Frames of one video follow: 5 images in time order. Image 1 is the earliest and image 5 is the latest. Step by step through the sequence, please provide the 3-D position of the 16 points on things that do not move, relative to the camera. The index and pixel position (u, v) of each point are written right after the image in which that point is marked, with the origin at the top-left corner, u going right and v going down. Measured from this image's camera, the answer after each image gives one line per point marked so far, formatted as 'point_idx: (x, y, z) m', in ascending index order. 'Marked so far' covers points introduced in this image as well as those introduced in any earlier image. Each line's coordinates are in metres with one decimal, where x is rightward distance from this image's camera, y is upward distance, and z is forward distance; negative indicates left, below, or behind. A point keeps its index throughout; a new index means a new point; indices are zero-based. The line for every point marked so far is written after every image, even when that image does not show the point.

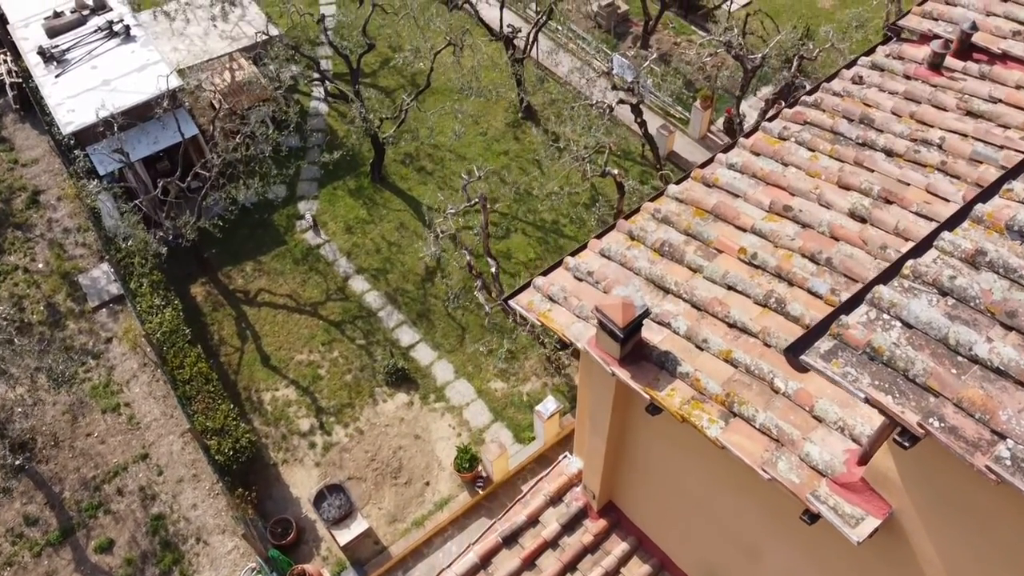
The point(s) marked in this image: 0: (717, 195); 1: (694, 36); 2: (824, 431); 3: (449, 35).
0: (+2.0, +0.9, +7.8) m
1: (+4.2, +5.9, +18.9) m
2: (+2.1, -1.0, +5.6) m
3: (-1.3, +5.2, +16.6) m
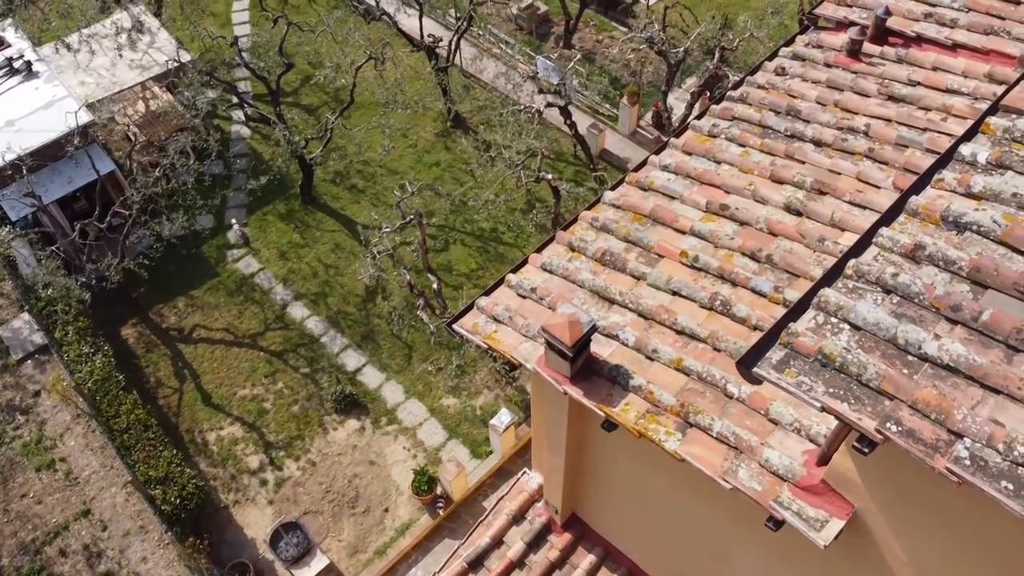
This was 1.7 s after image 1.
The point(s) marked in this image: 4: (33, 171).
0: (+1.4, +0.9, +7.8) m
1: (+2.4, +6.0, +19.0) m
2: (+1.8, -1.0, +5.5) m
3: (-2.9, +4.8, +16.3) m
4: (-8.2, +2.0, +13.9) m
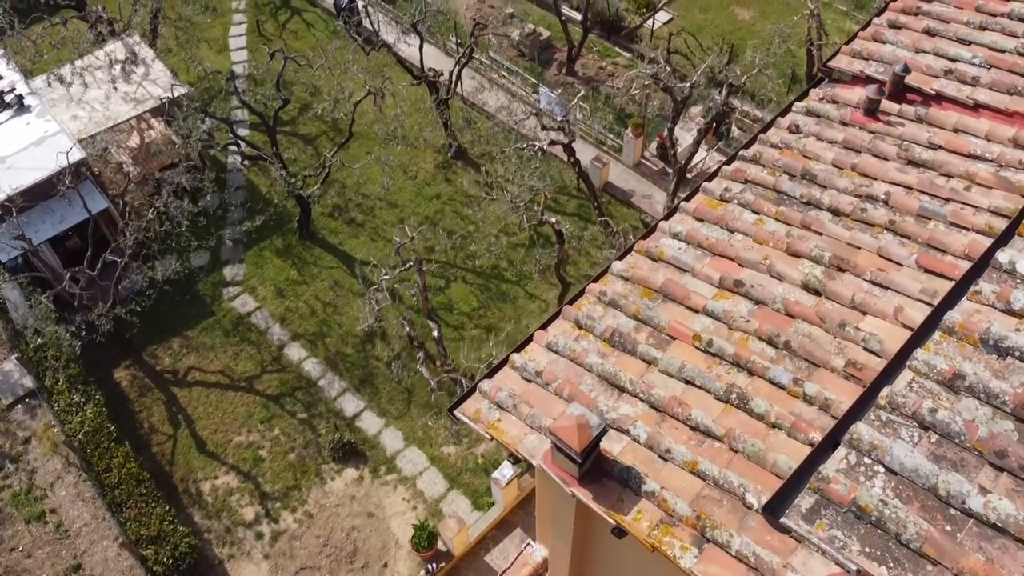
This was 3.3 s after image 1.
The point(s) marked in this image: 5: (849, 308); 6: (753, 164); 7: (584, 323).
0: (+1.4, +0.2, +7.4) m
1: (+2.5, +5.3, +18.7) m
2: (+1.9, -1.7, +5.2) m
3: (-2.8, +4.1, +16.0) m
4: (-8.2, +1.3, +13.5) m
5: (+2.8, -0.2, +6.7) m
6: (+2.5, +1.3, +8.3) m
7: (+0.6, -0.3, +7.2) m
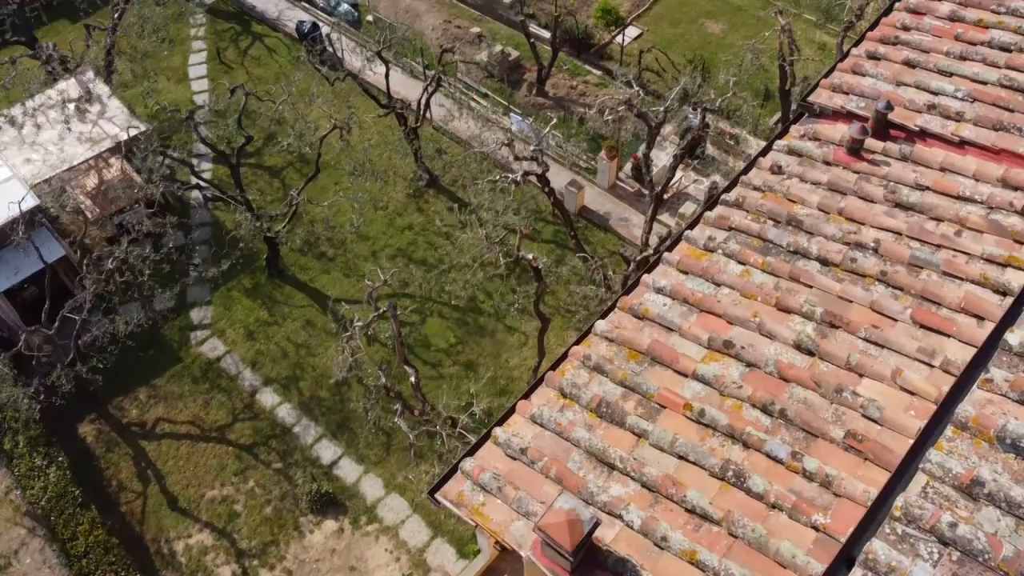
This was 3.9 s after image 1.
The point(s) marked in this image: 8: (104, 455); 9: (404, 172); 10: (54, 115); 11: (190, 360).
0: (+1.2, -0.4, +7.1) m
1: (+1.7, +4.8, +18.4) m
2: (+1.8, -2.2, +4.9) m
3: (-3.4, +3.4, +15.5) m
4: (-8.6, +0.4, +12.9) m
5: (+2.6, -0.7, +6.4) m
6: (+2.2, +0.8, +8.0) m
7: (+0.5, -0.9, +6.8) m
8: (-6.5, -2.7, +12.9) m
9: (-2.2, +2.4, +16.5) m
10: (-8.5, +3.2, +15.1) m
11: (-5.6, -1.3, +14.0) m
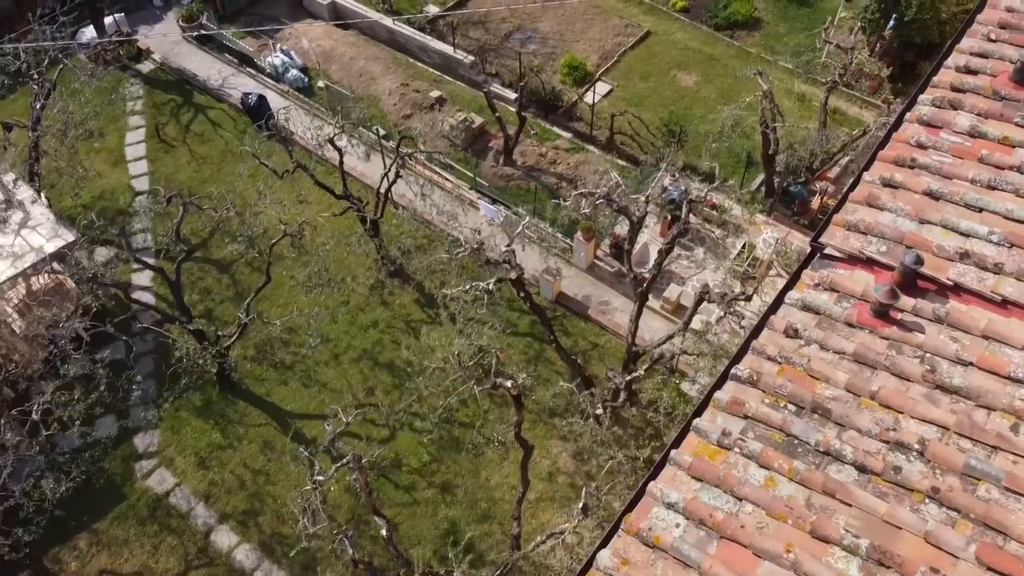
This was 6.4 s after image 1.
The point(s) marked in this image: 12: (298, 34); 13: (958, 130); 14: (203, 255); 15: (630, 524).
0: (+1.1, -2.1, +6.0) m
1: (+1.0, +3.1, +17.2) m
2: (+1.9, -3.9, +3.8) m
3: (-4.0, +1.5, +14.2) m
4: (-8.9, -1.7, +11.4) m
5: (+2.6, -2.3, +5.3) m
6: (+2.0, -0.9, +6.9) m
7: (+0.4, -2.6, +5.6) m
8: (-6.7, -4.7, +11.5) m
9: (-2.8, +0.5, +15.2) m
10: (-9.0, +1.1, +13.5) m
11: (-5.9, -3.3, +12.6) m
12: (-5.3, +6.3, +20.0) m
13: (+4.6, +1.6, +8.3) m
14: (-5.8, +0.6, +15.2) m
15: (+0.9, -1.8, +6.3) m
